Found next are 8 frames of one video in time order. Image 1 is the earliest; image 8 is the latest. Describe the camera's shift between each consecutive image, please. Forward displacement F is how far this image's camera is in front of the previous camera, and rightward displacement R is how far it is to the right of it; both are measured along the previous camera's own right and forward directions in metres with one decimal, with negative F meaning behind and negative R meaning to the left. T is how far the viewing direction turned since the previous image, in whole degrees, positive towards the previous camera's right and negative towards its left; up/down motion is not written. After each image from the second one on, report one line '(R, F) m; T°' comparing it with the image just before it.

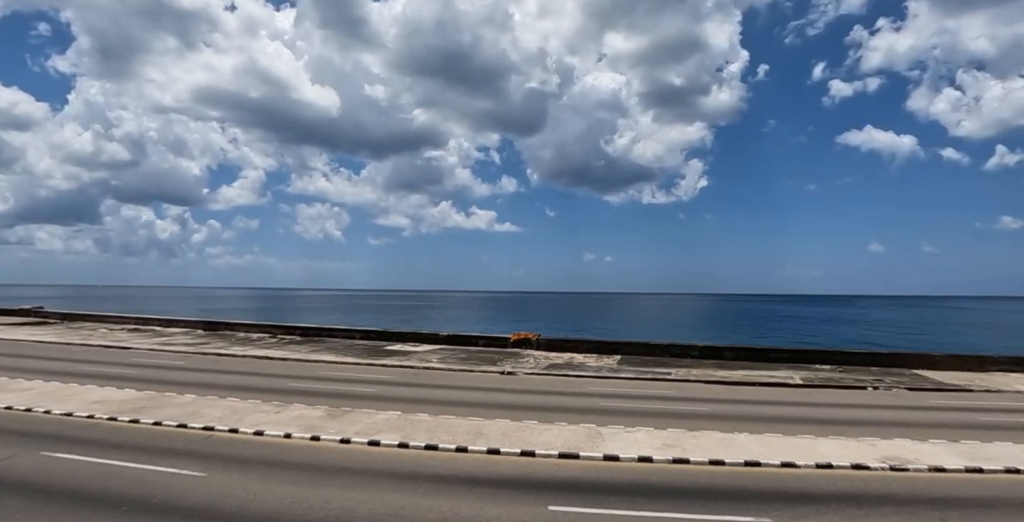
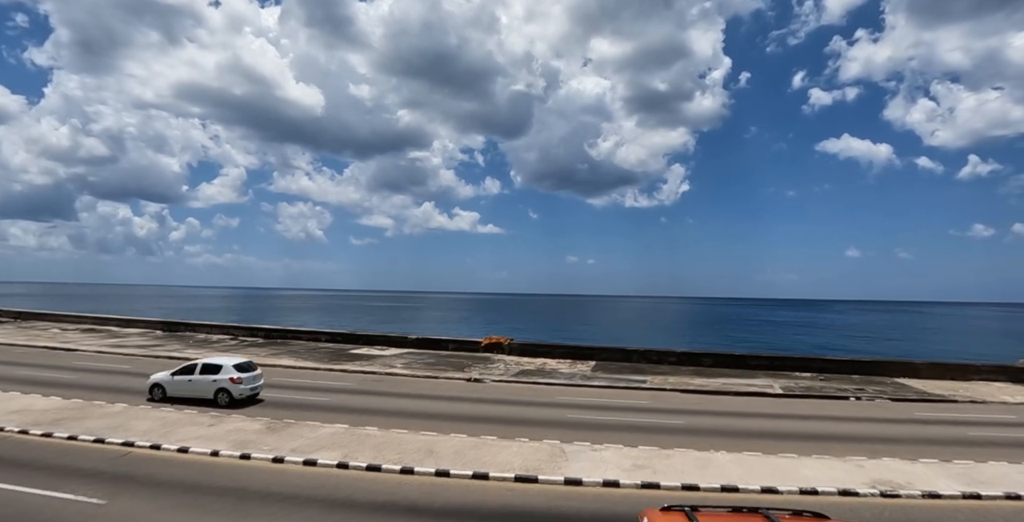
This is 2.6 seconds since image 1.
(+0.8, +1.4) m; +2°
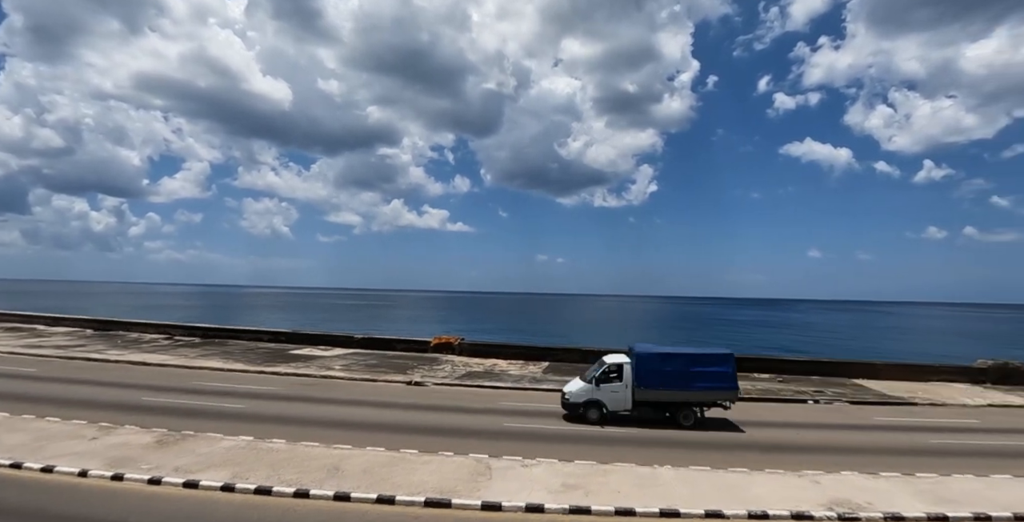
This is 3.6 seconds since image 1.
(+1.2, +1.6) m; +3°
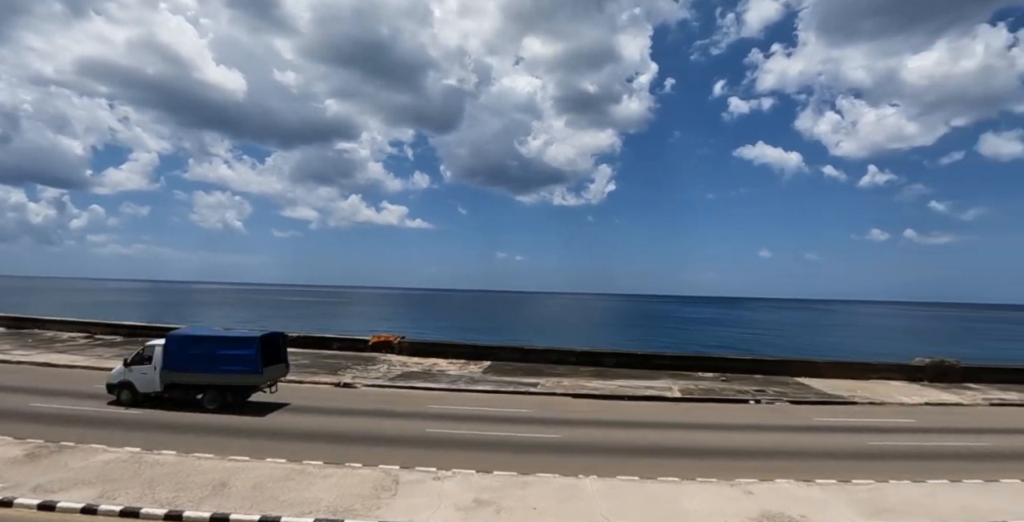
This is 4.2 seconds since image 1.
(+1.0, +1.1) m; +4°
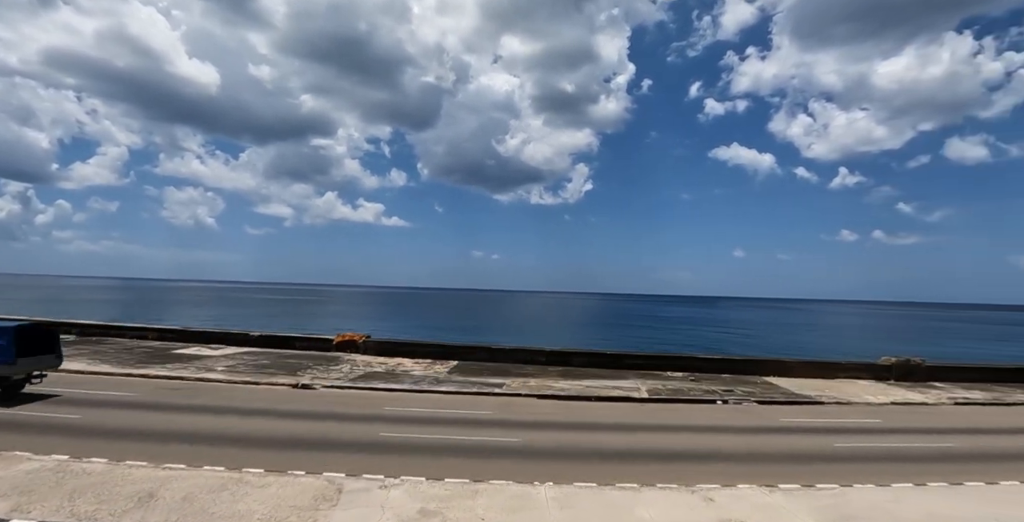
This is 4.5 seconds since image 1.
(+0.5, +0.6) m; +2°
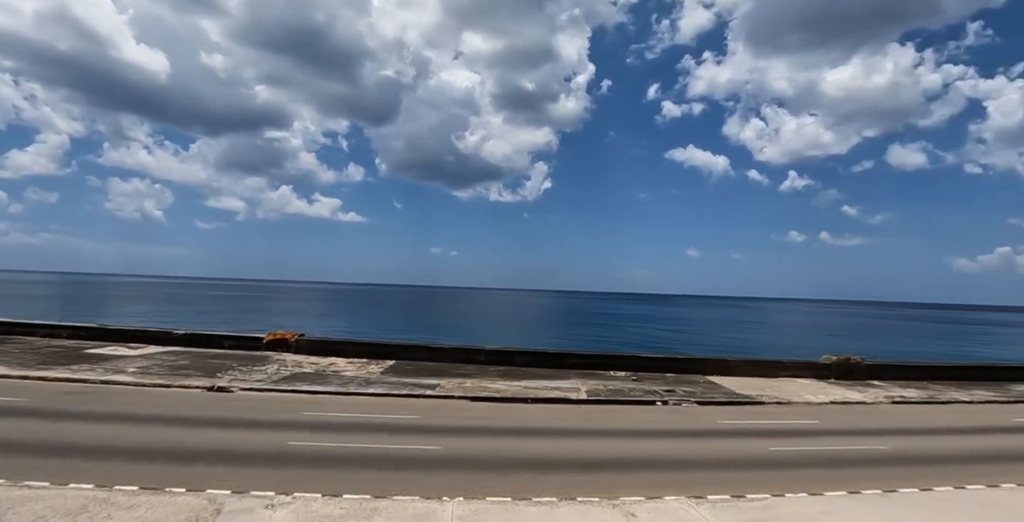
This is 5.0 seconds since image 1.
(+0.9, +0.9) m; +4°
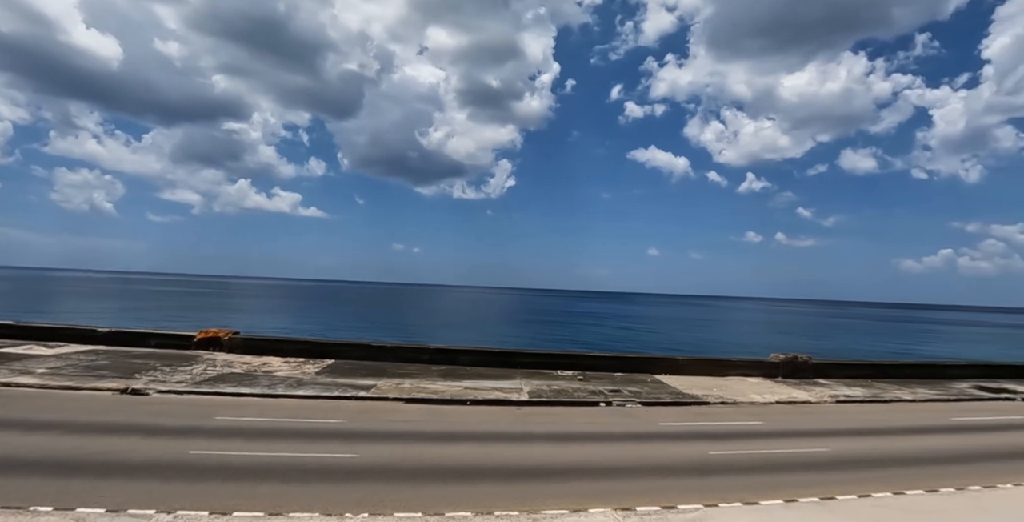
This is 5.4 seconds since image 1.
(+0.8, +0.8) m; +4°
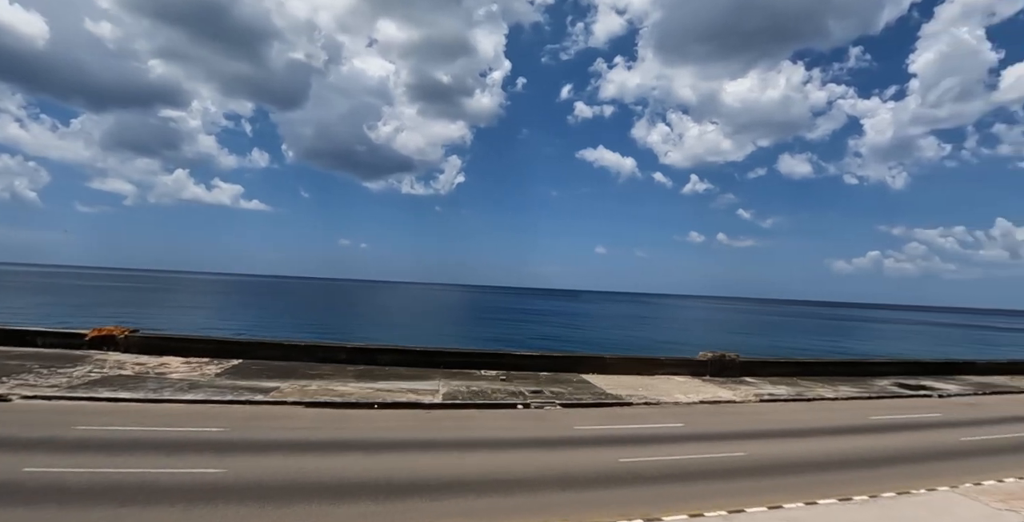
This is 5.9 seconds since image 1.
(+1.0, +0.9) m; +5°
